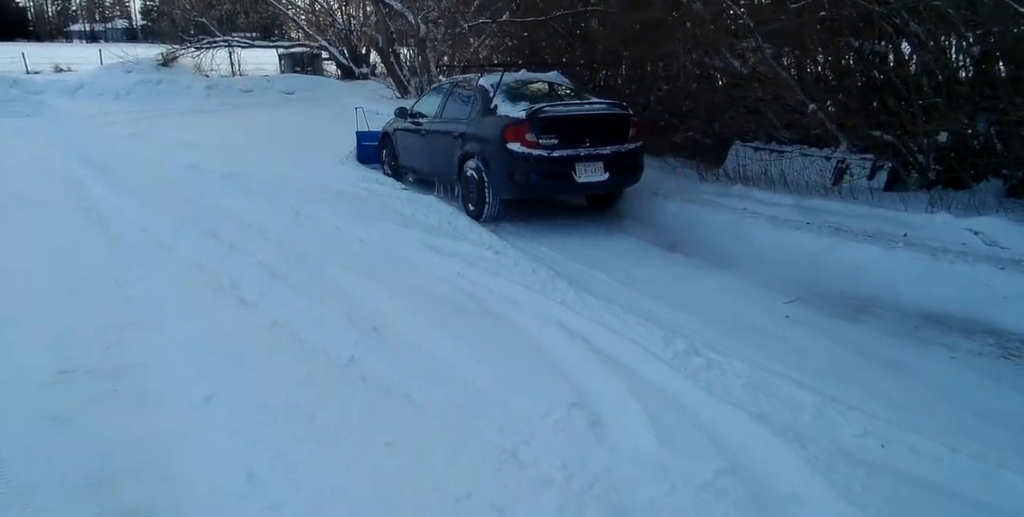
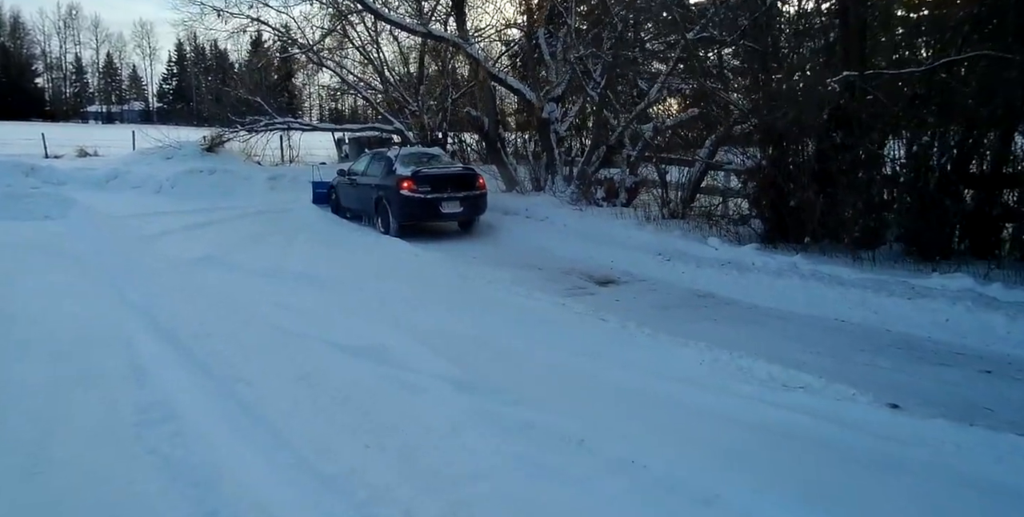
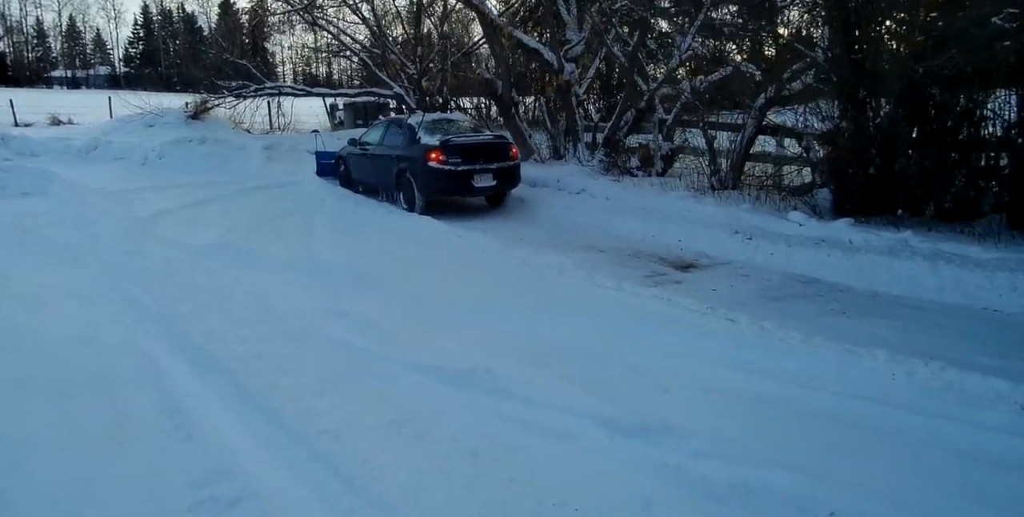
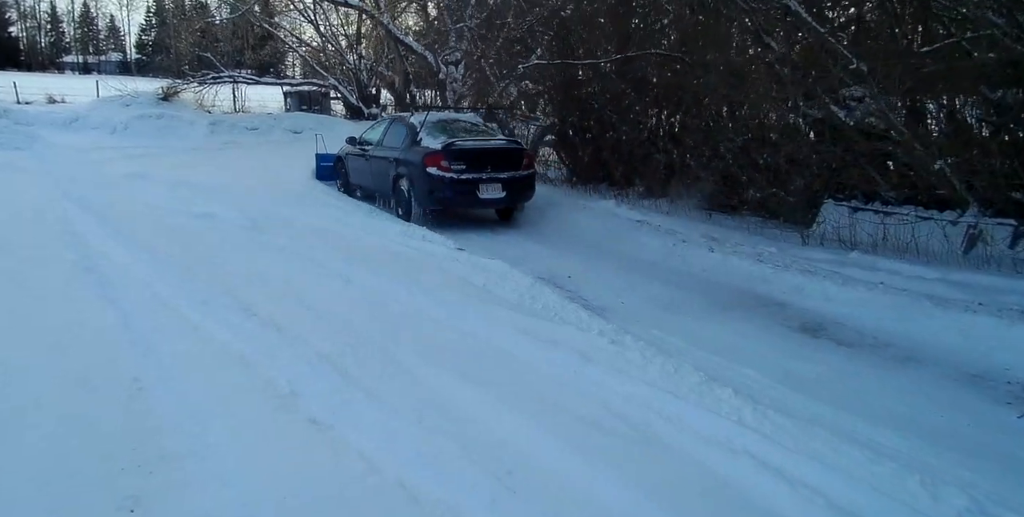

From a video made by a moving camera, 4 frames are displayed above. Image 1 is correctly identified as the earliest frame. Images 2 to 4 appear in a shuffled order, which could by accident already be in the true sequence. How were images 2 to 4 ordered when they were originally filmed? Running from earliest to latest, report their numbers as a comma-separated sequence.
4, 2, 3
